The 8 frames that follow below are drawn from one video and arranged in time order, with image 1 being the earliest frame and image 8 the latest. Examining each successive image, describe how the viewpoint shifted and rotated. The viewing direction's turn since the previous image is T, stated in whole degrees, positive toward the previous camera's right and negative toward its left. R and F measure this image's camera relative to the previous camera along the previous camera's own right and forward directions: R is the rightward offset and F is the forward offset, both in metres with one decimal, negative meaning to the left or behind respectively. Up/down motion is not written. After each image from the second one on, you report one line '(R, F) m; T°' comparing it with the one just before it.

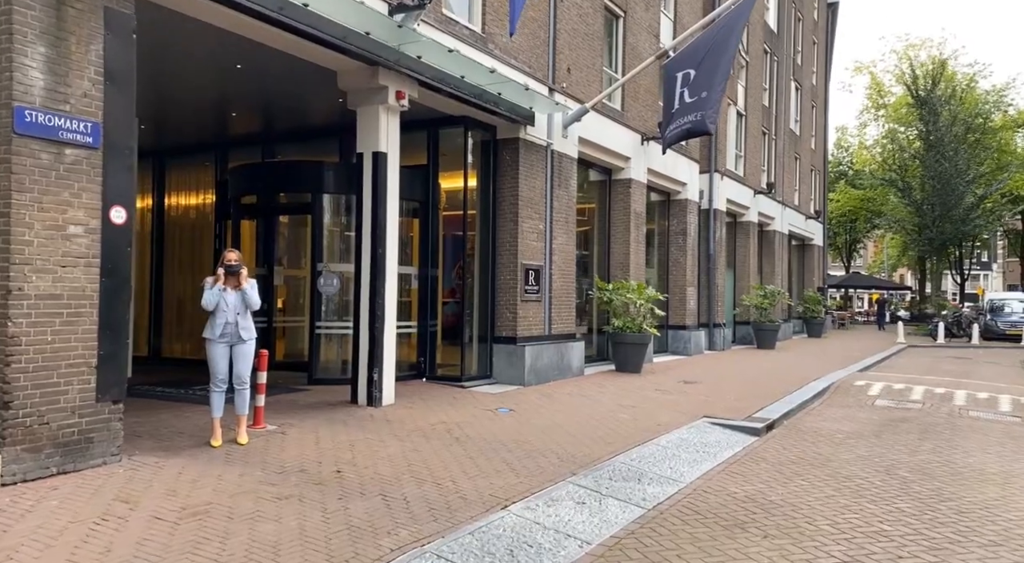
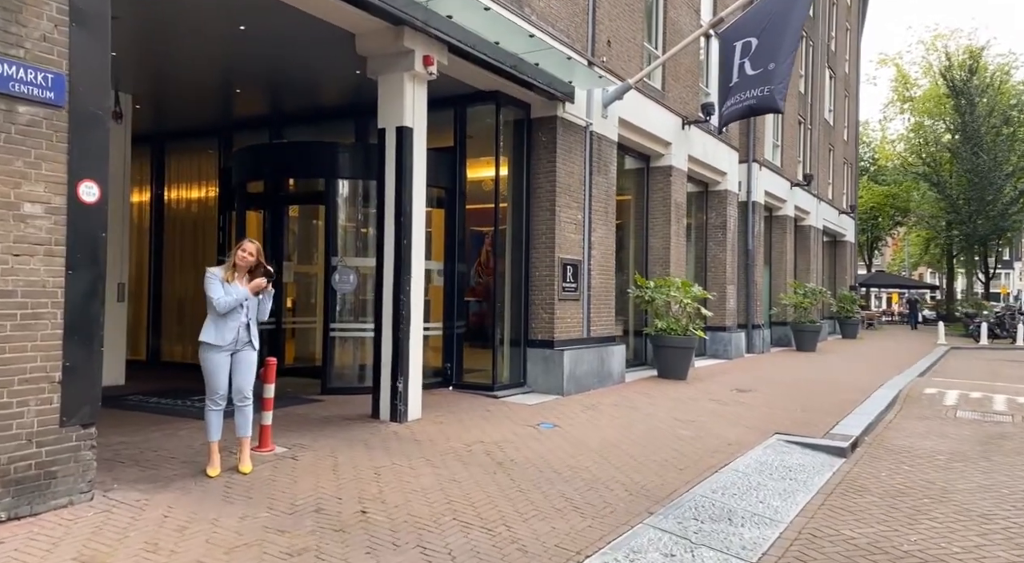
(-0.4, +1.4) m; 0°
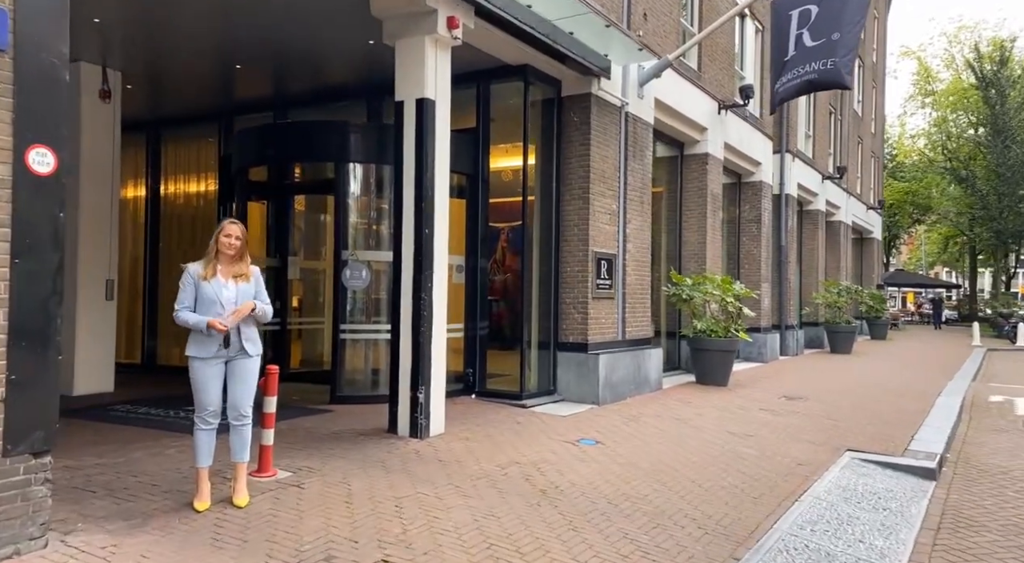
(-0.3, +1.1) m; 0°
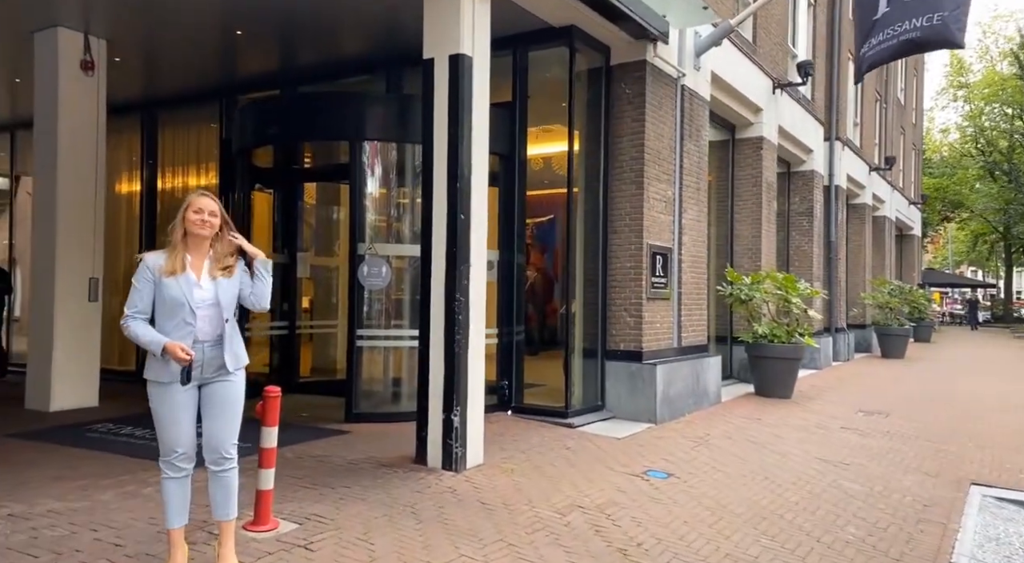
(-0.3, +1.4) m; -1°
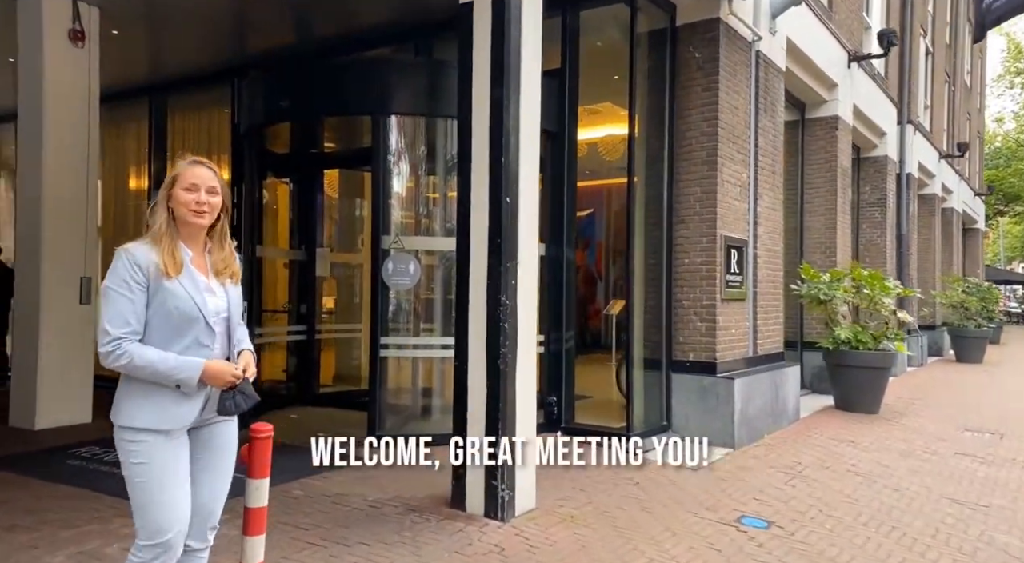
(-0.2, +1.3) m; -2°
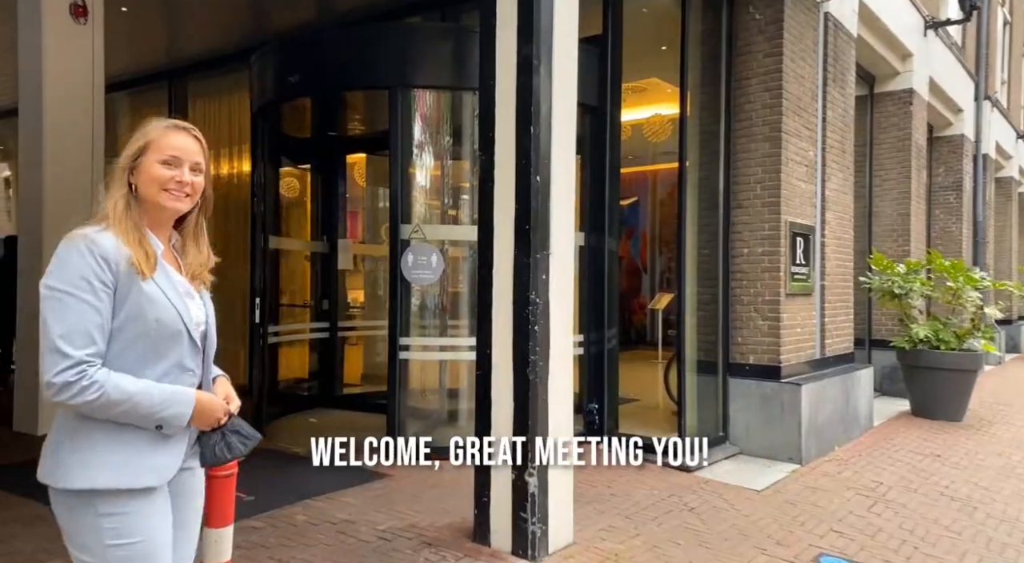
(+0.1, +0.8) m; -3°
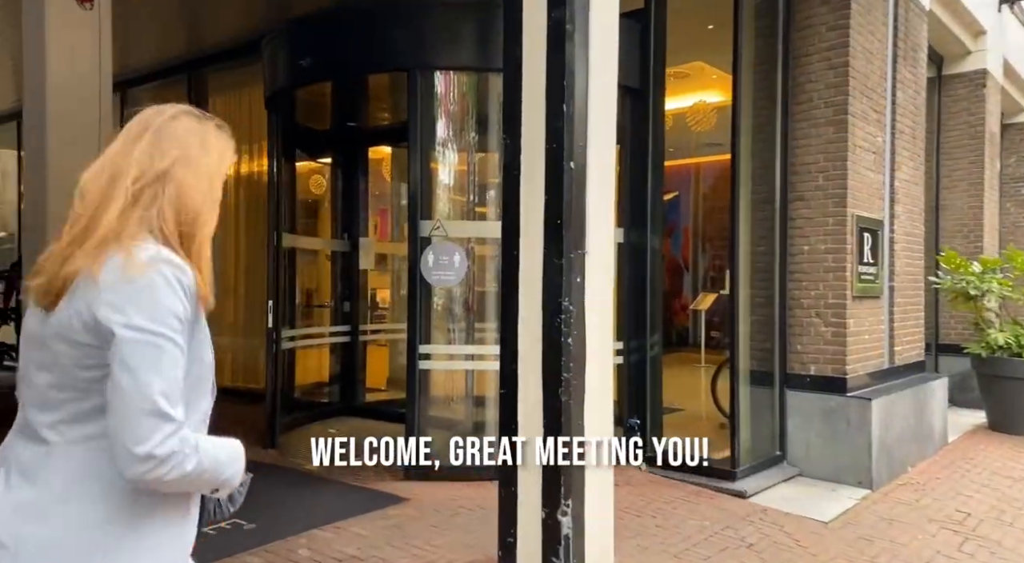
(0.0, +0.7) m; -3°
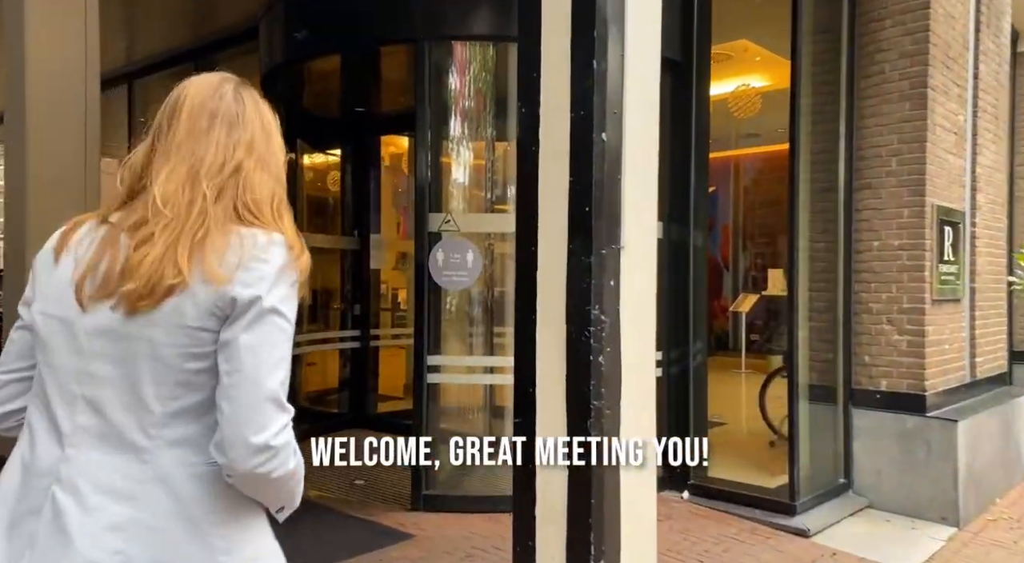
(+0.1, +0.8) m; -2°
